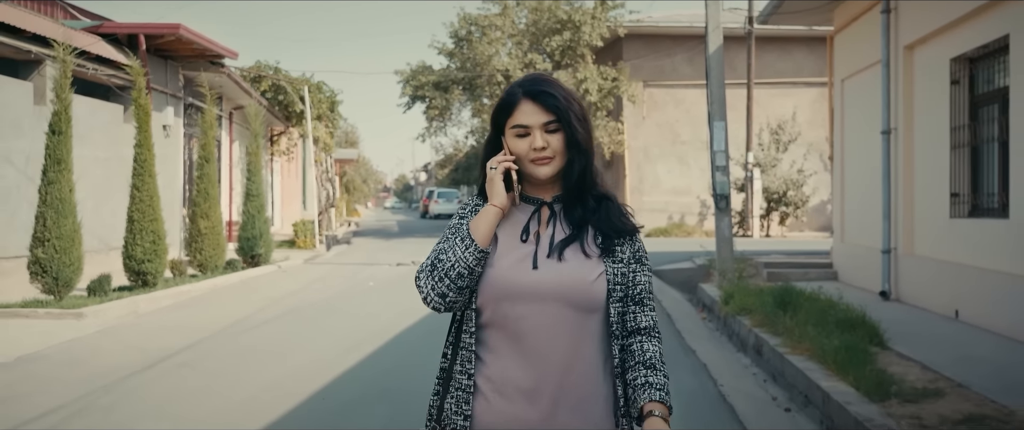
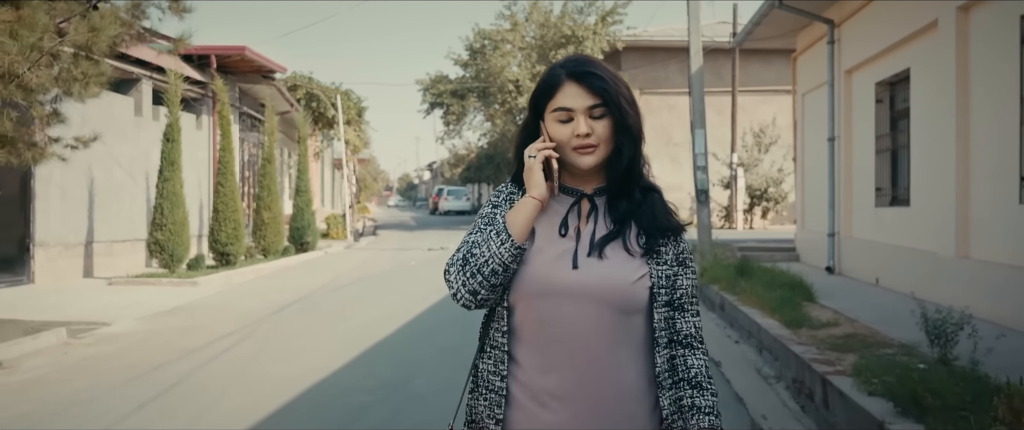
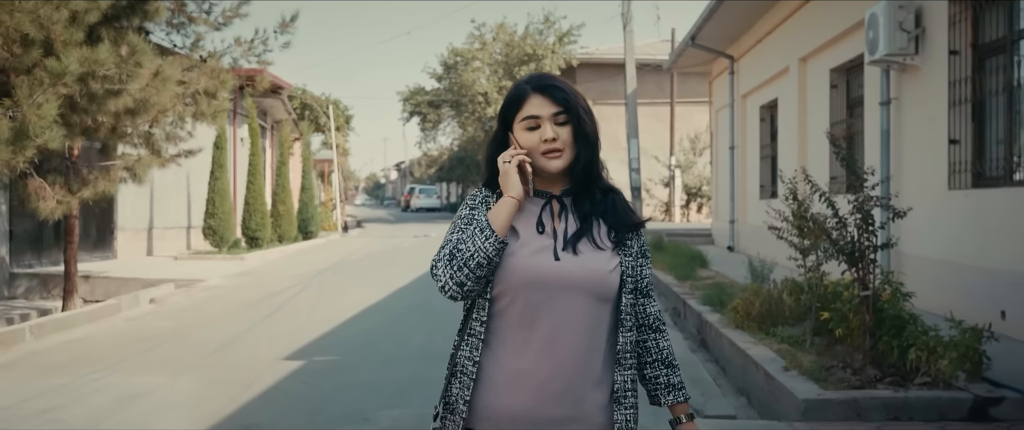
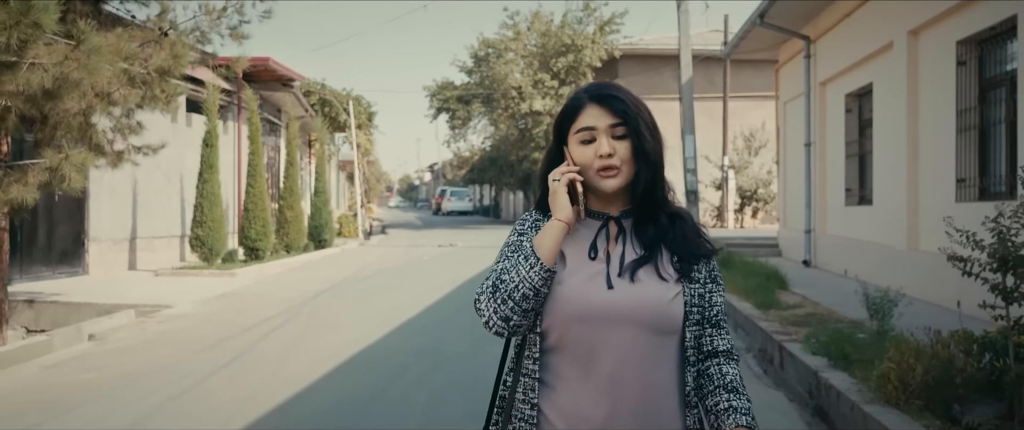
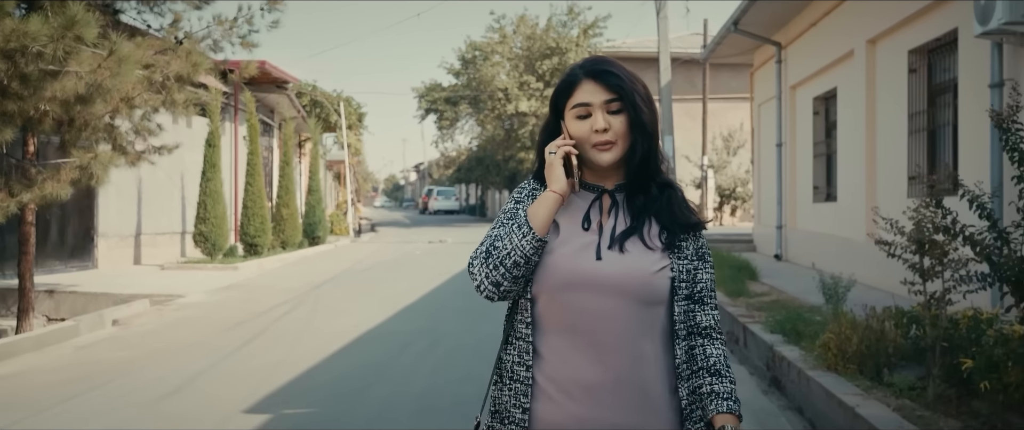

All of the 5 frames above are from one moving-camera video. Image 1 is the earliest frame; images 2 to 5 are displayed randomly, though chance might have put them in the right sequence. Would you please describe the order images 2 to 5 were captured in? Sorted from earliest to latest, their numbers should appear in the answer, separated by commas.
2, 4, 5, 3
